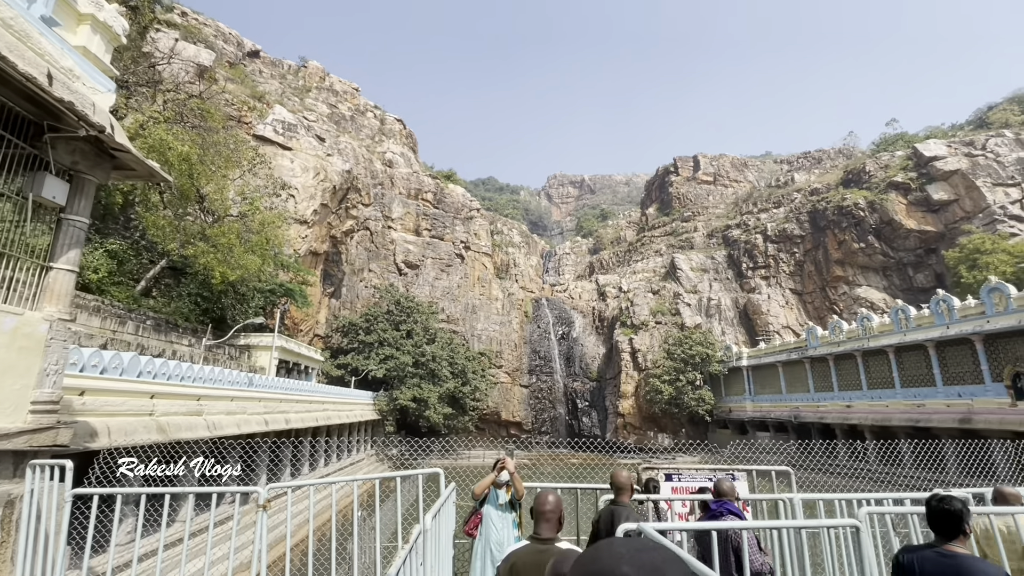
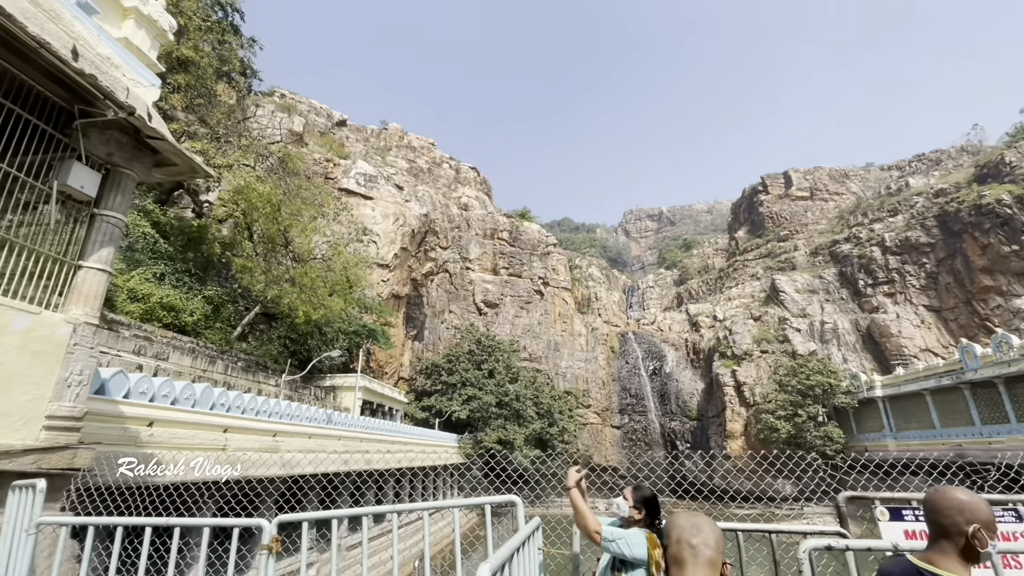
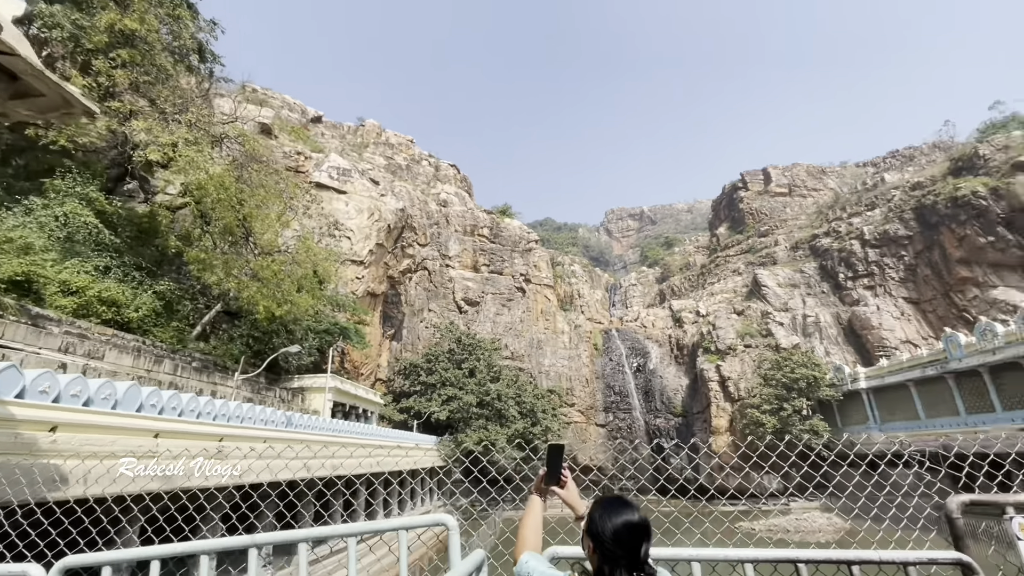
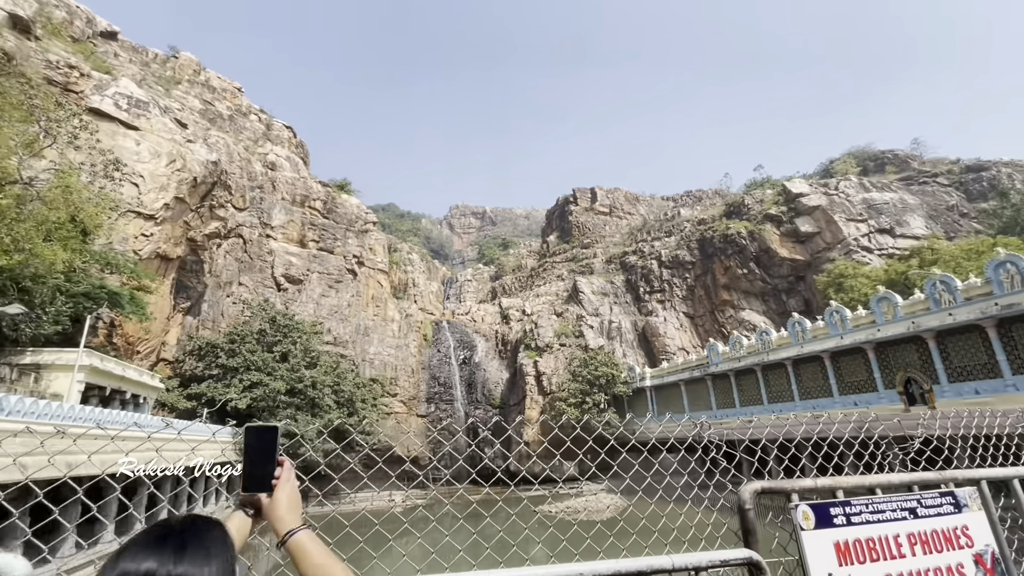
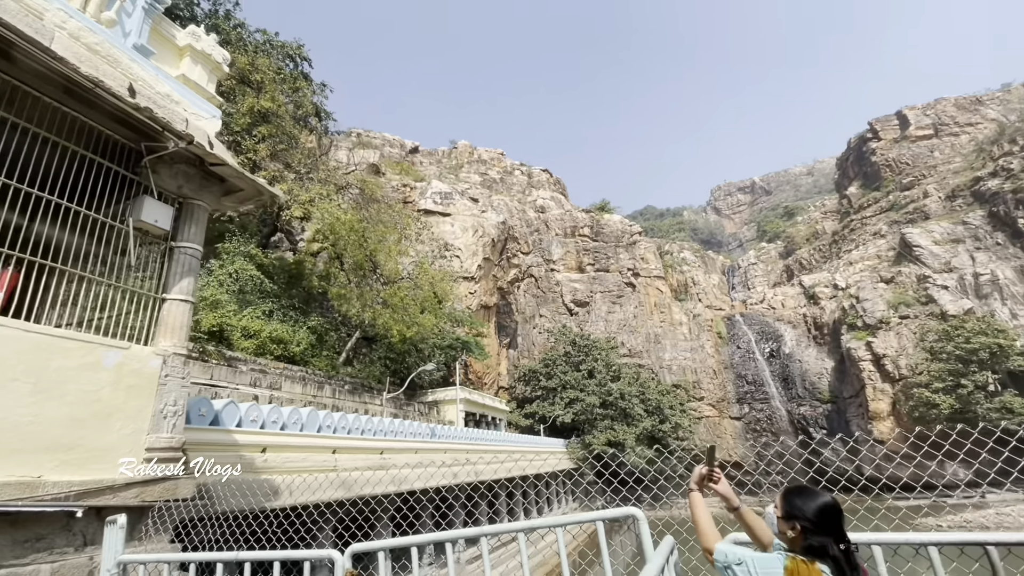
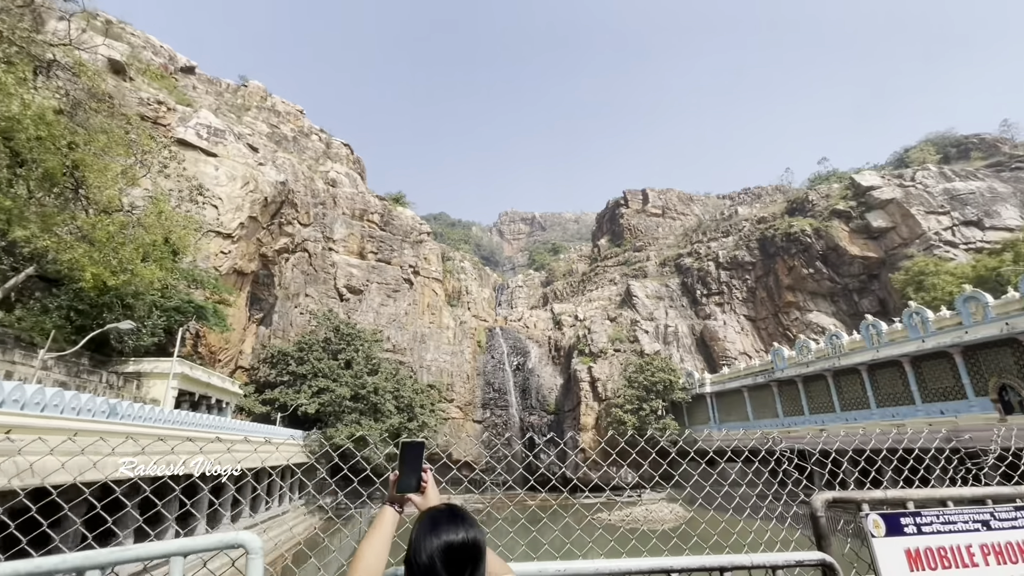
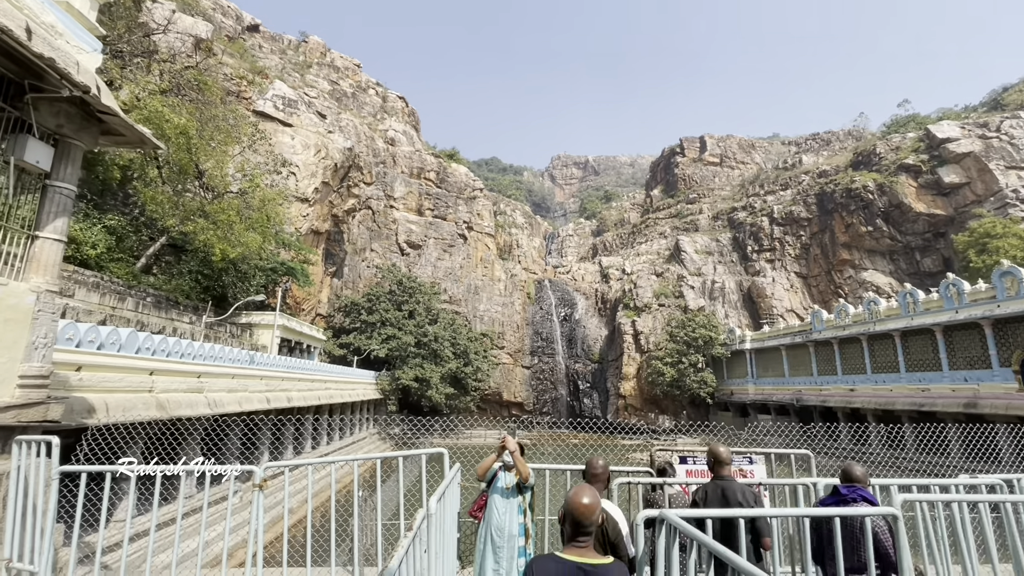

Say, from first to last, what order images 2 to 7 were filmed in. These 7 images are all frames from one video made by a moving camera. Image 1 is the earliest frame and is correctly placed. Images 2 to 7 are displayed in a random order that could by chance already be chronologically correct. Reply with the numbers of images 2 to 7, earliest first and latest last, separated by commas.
7, 2, 5, 3, 6, 4
